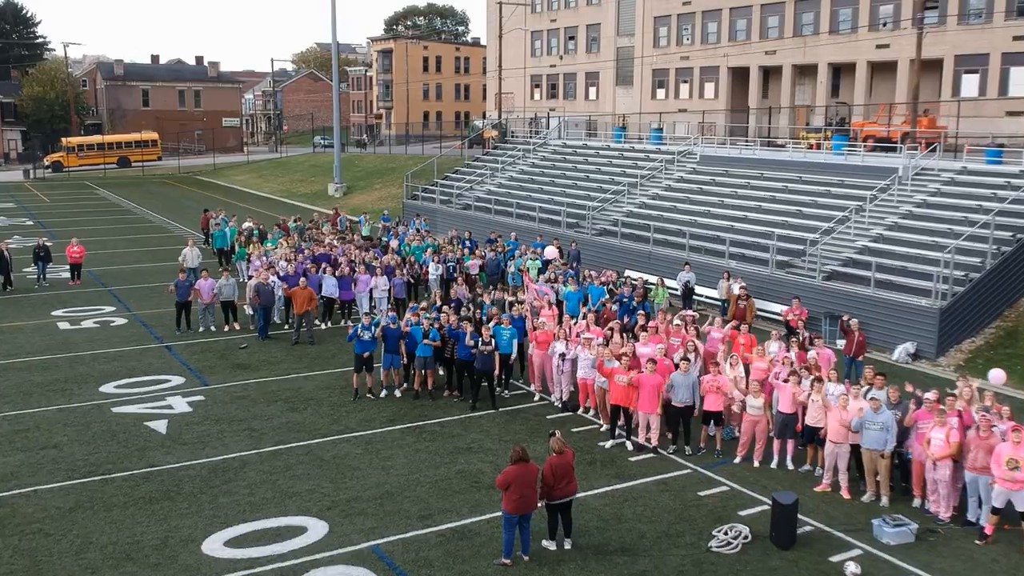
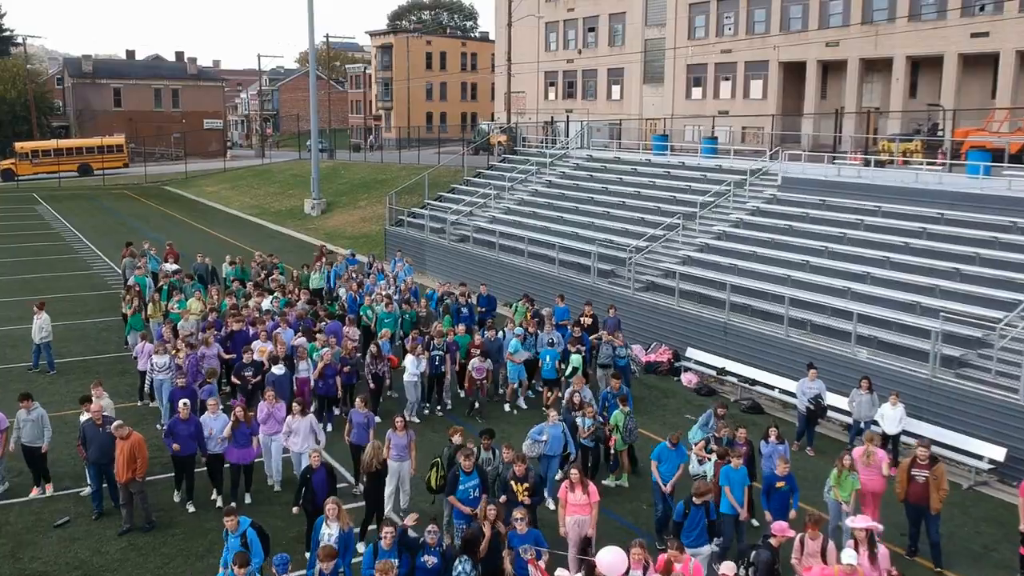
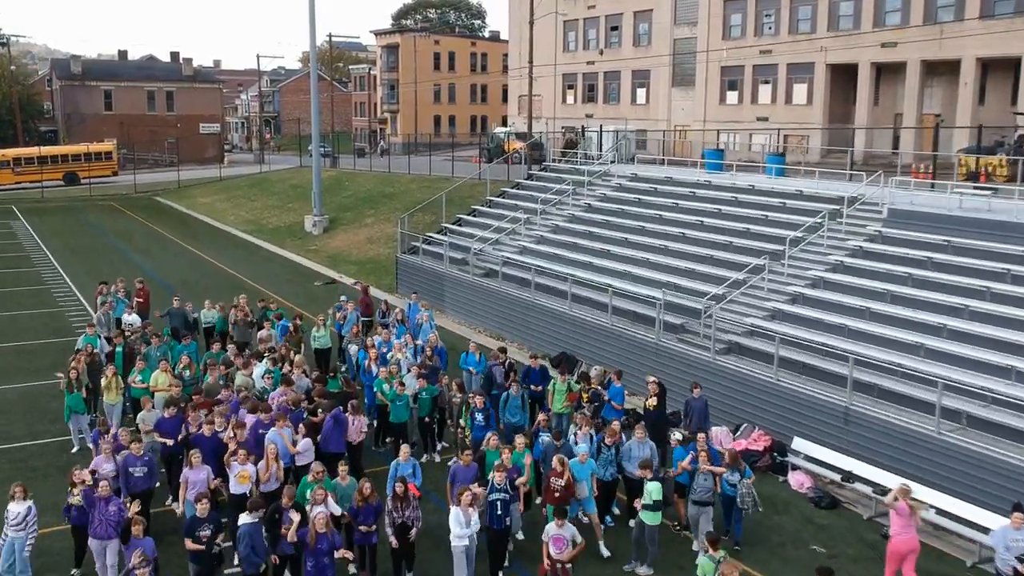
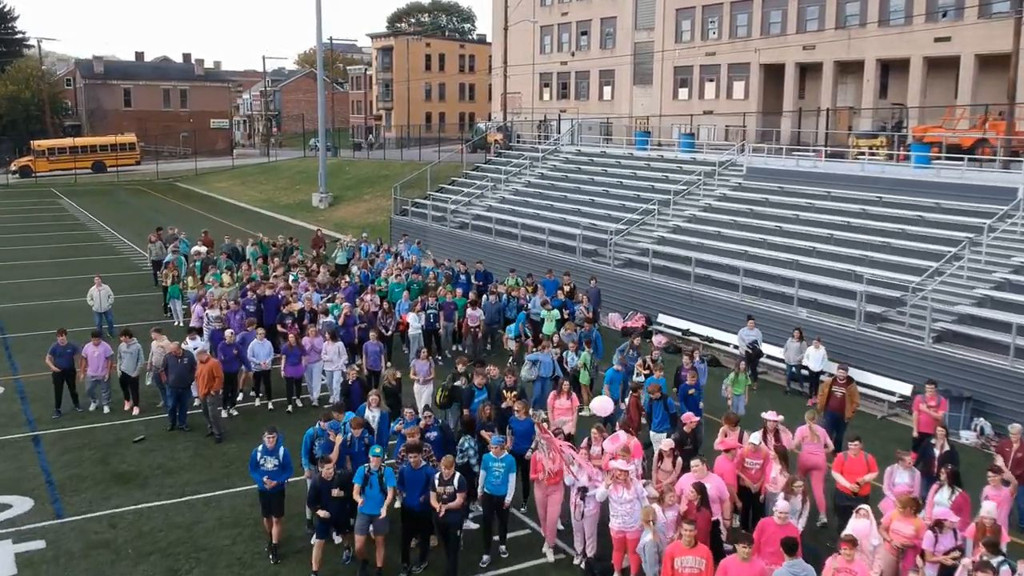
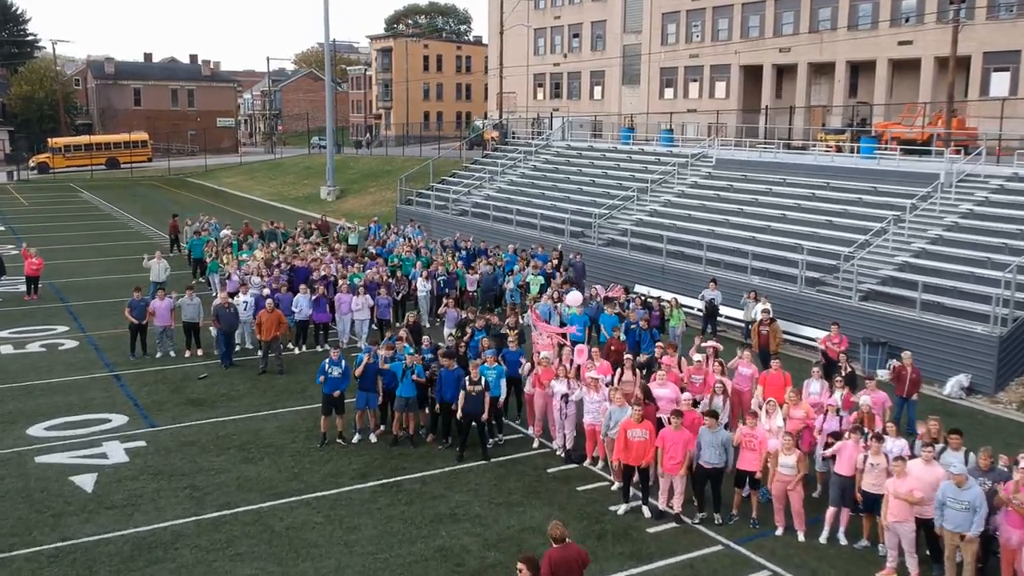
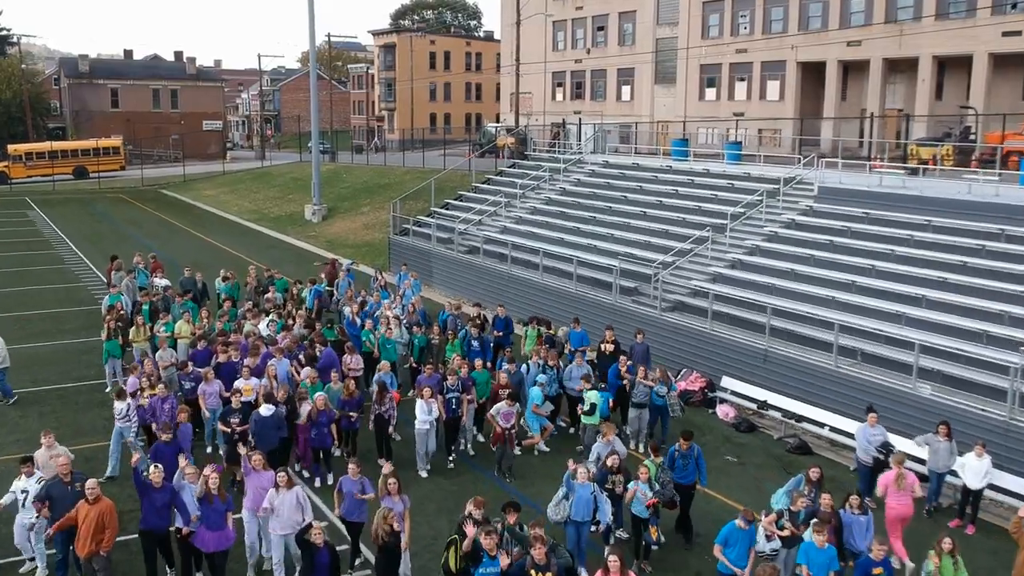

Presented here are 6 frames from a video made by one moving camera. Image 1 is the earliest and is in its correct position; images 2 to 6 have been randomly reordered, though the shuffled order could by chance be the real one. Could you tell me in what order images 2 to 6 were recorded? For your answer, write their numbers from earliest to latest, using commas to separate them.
5, 4, 2, 6, 3
